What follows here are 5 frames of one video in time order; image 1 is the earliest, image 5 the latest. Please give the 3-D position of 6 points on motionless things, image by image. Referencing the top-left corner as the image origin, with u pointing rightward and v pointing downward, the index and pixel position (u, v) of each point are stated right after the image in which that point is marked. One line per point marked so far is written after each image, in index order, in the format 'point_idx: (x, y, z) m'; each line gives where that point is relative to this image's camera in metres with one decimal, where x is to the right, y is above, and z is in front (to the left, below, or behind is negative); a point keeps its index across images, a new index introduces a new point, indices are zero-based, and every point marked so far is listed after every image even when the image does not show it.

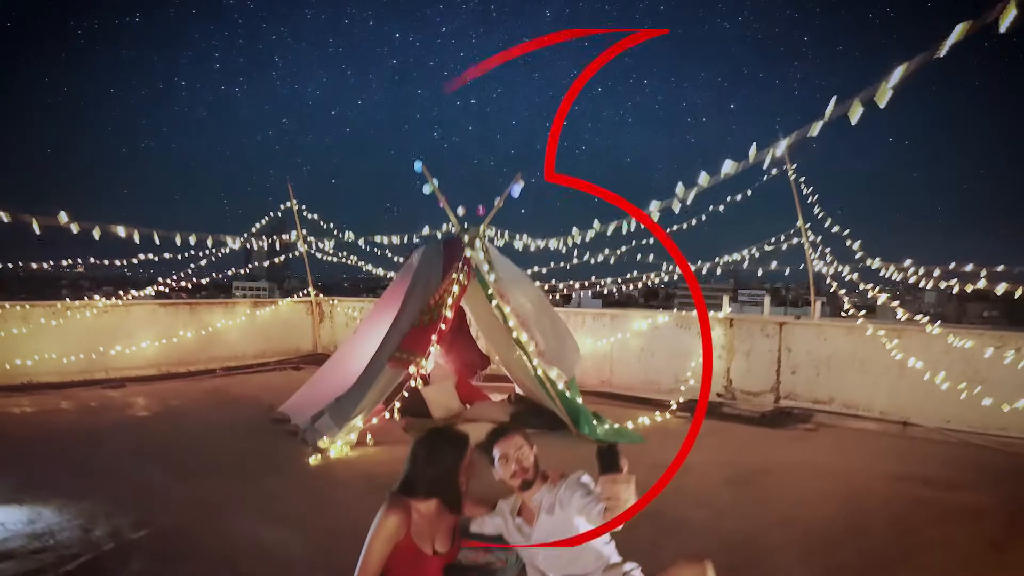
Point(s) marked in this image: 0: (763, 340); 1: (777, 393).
0: (+1.0, -0.2, +3.0) m
1: (+1.0, -0.4, +3.0) m
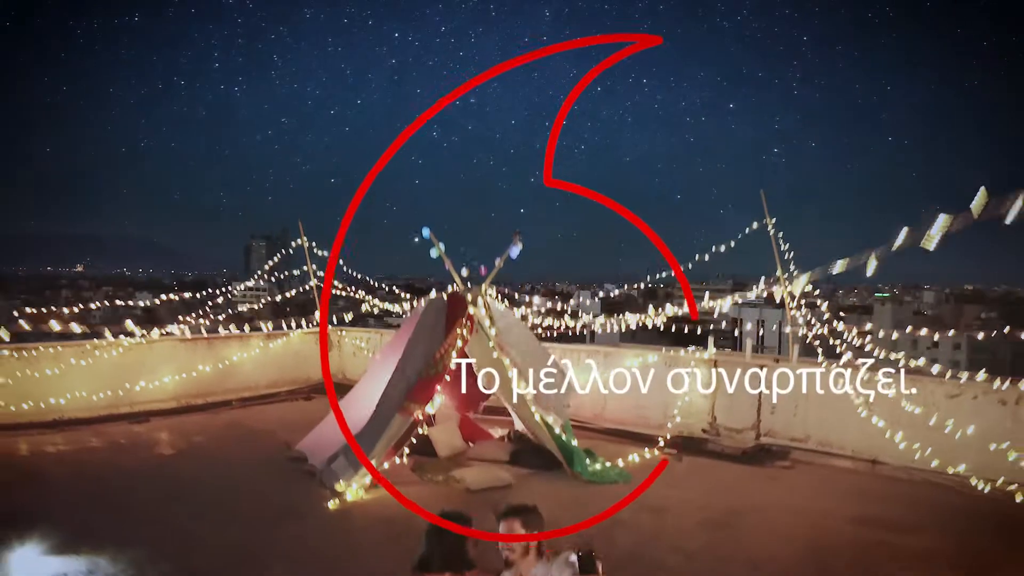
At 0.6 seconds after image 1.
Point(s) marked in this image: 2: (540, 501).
0: (+1.0, -0.4, +3.2) m
1: (+1.0, -0.6, +3.2) m
2: (+0.1, -0.7, +2.5) m
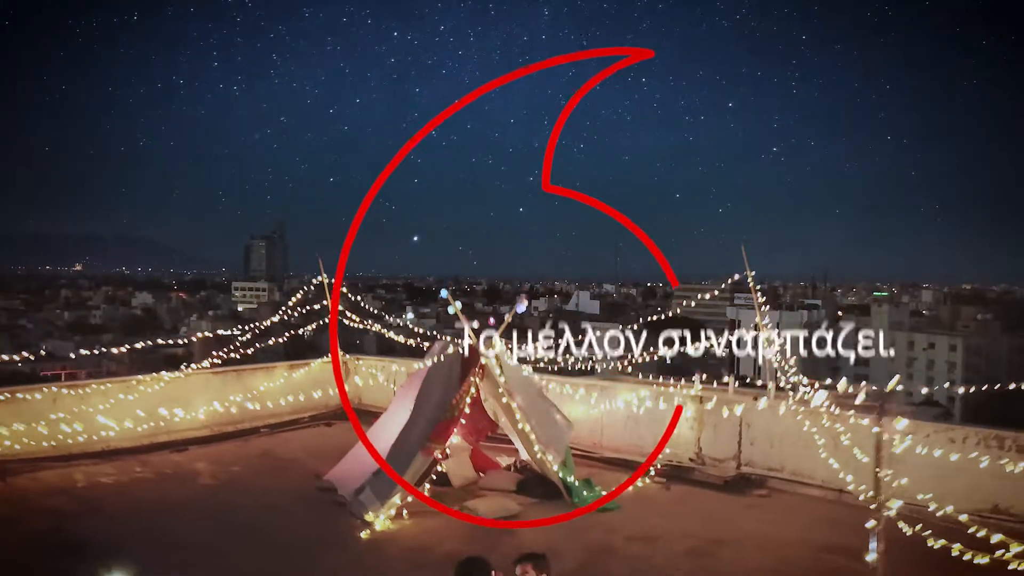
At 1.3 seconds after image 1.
0: (+1.0, -0.6, +3.6) m
1: (+1.1, -0.8, +3.6) m
2: (+0.1, -0.9, +2.9) m
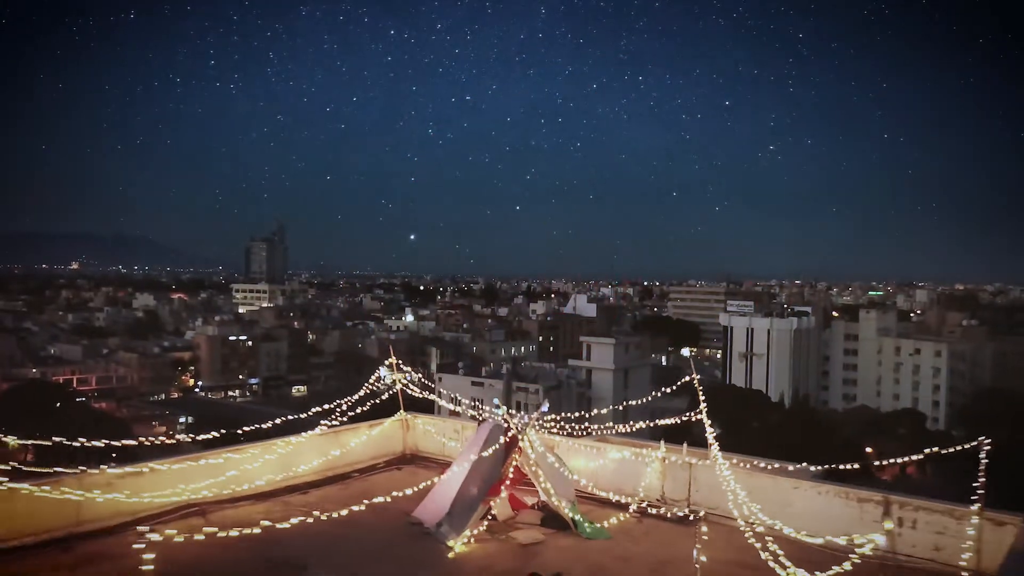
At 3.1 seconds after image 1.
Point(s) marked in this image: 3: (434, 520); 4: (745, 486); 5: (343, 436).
0: (+1.2, -1.3, +5.3) m
1: (+1.2, -1.5, +5.3) m
2: (+0.3, -1.6, +4.6) m
3: (-0.5, -1.5, +4.9) m
4: (+1.5, -1.3, +5.0) m
5: (-1.4, -1.2, +6.1) m
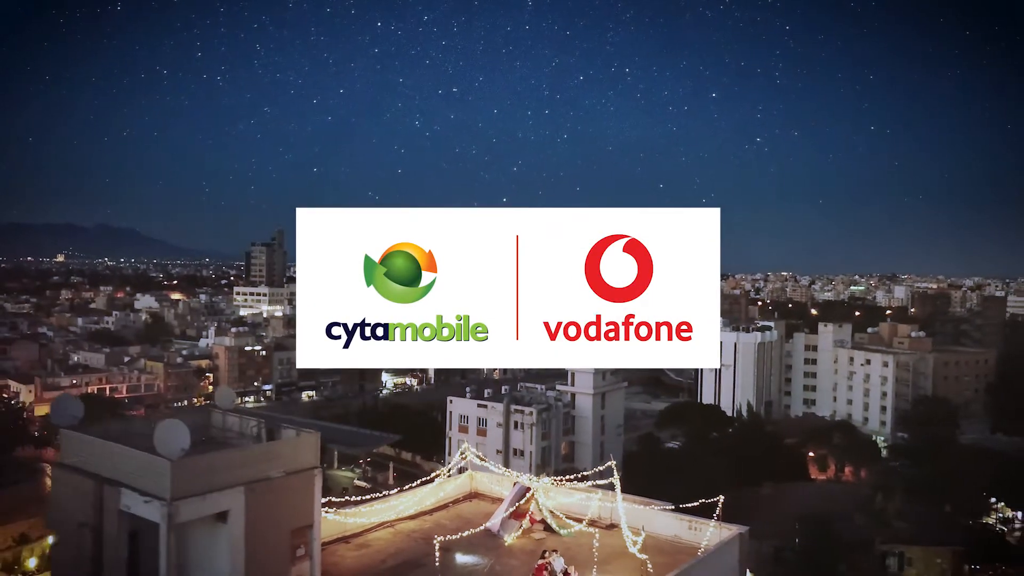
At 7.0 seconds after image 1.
0: (+1.5, -3.3, +11.7) m
1: (+1.5, -3.5, +11.7) m
2: (+0.6, -3.7, +10.9) m
3: (-0.2, -3.6, +11.2) m
4: (+1.8, -3.4, +11.4) m
5: (-1.1, -3.2, +12.4) m
